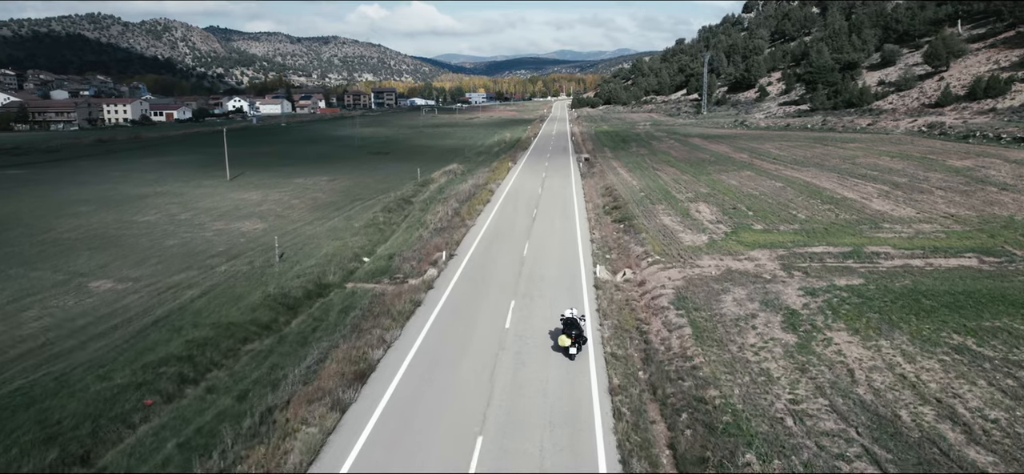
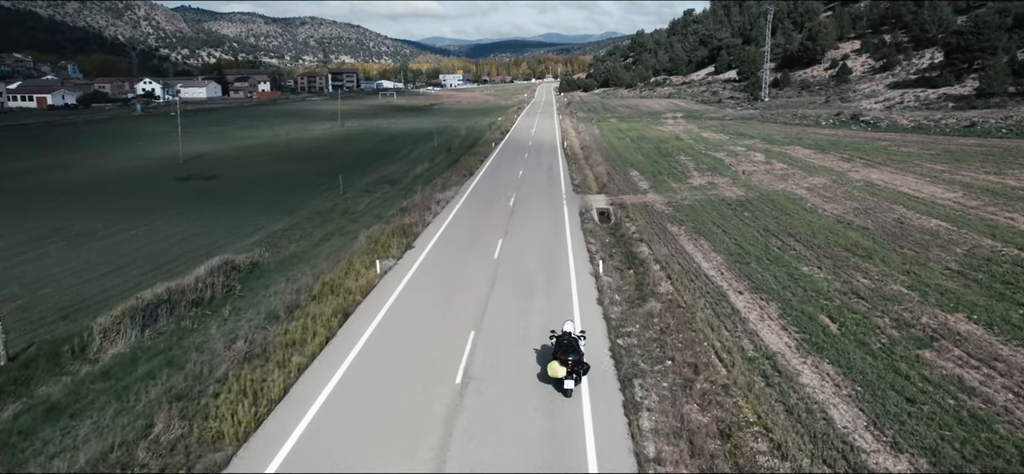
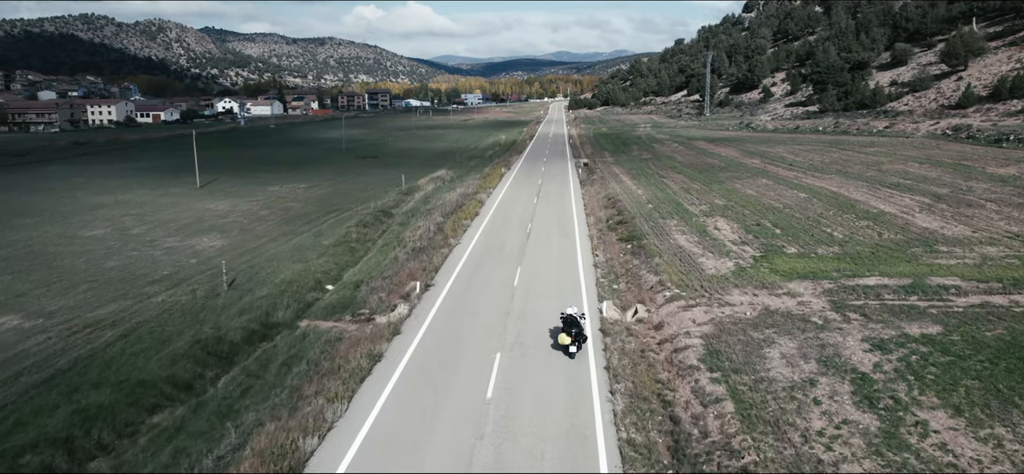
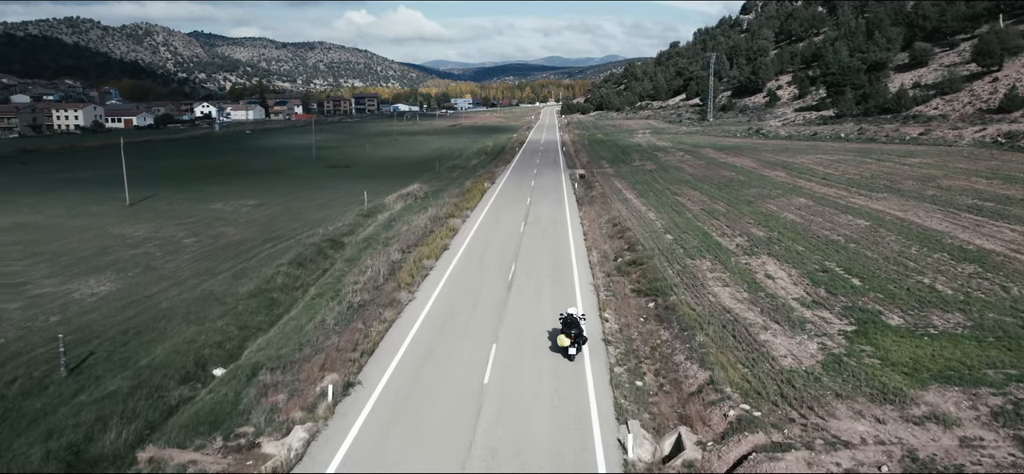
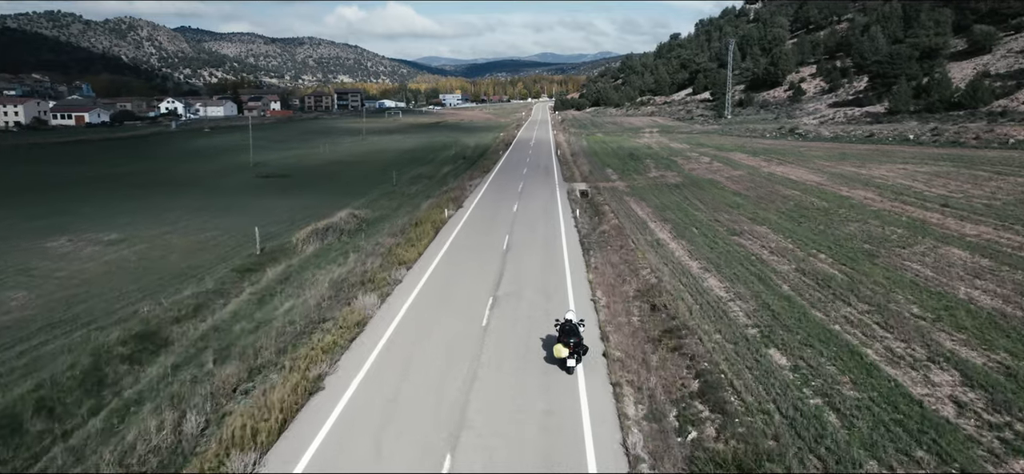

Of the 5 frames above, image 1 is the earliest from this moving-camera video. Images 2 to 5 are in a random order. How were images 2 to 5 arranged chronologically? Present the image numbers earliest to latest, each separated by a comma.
3, 4, 5, 2
